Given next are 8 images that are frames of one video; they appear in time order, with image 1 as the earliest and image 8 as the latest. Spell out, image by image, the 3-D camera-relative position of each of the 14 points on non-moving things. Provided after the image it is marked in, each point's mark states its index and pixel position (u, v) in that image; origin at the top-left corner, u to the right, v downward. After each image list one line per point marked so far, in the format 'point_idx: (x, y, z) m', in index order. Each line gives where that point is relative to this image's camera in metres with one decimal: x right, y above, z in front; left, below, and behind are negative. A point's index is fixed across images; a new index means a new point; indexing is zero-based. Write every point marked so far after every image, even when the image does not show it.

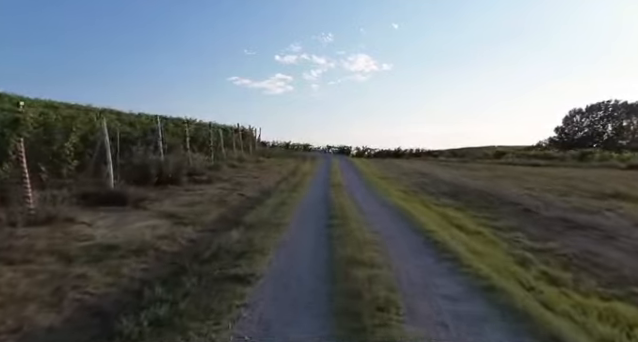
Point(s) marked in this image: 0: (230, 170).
0: (-5.1, 0.0, +19.1) m
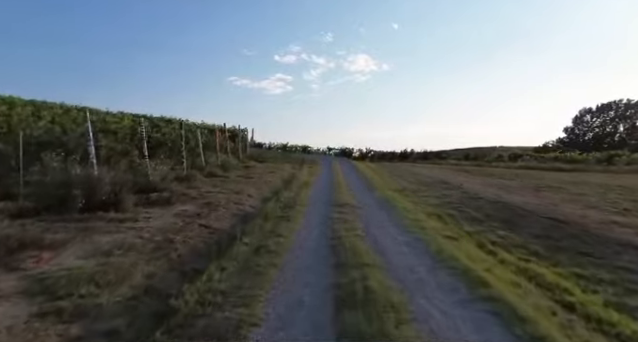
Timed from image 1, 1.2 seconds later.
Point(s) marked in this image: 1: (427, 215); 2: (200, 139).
0: (-5.1, -0.5, +15.2) m
1: (+3.2, -1.3, +10.2) m
2: (-6.5, +1.7, +18.4) m
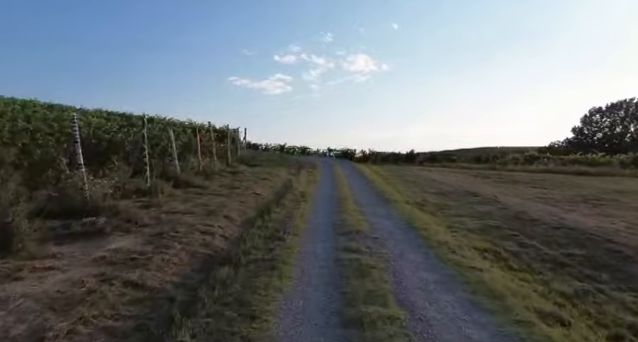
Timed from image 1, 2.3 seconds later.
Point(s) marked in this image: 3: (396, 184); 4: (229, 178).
0: (-5.0, -0.9, +11.9) m
1: (+3.3, -1.7, +6.8) m
2: (-6.5, +1.3, +15.0) m
3: (+4.5, -0.8, +19.6) m
4: (-4.8, -0.5, +17.7) m
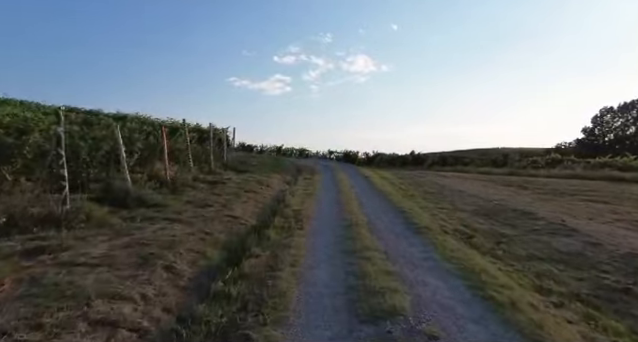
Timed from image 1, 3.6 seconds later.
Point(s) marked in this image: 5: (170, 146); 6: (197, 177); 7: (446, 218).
0: (-5.0, -1.3, +8.0) m
1: (+3.3, -2.1, +3.0) m
2: (-6.5, +0.9, +11.2) m
3: (+4.5, -1.2, +15.7) m
4: (-4.8, -0.9, +13.8) m
5: (-7.4, +1.2, +16.7) m
6: (-5.9, -0.4, +16.3) m
7: (+4.2, -1.5, +11.1) m
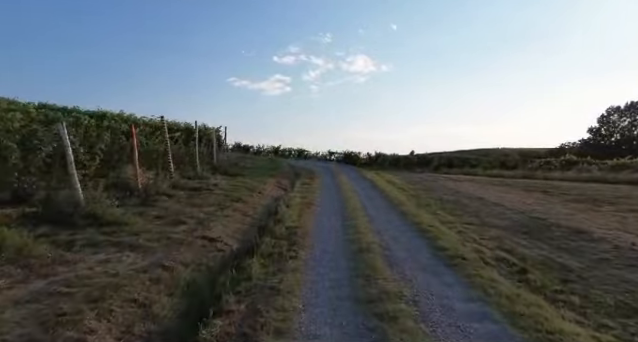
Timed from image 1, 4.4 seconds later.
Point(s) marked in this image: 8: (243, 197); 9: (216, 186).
0: (-5.0, -1.5, +5.7) m
1: (+3.3, -2.3, +0.7) m
2: (-6.5, +0.7, +8.9) m
3: (+4.5, -1.4, +13.4) m
4: (-4.8, -1.1, +11.5) m
5: (-7.4, +1.0, +14.4) m
6: (-5.9, -0.7, +14.1) m
7: (+4.2, -1.7, +8.8) m
8: (-3.1, -1.1, +13.8) m
9: (-4.8, -0.7, +15.7) m
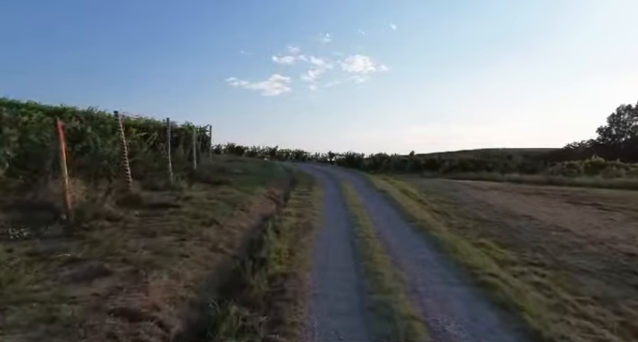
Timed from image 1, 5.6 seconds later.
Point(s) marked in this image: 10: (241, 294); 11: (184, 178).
0: (-5.0, -1.9, +2.4) m
1: (+3.3, -2.7, -2.7) m
2: (-6.5, +0.3, +5.5) m
3: (+4.5, -1.8, +10.1) m
4: (-4.7, -1.5, +8.1) m
5: (-7.4, +0.6, +11.0) m
6: (-5.9, -1.0, +10.7) m
7: (+4.2, -2.1, +5.4) m
8: (-3.1, -1.4, +10.5) m
9: (-4.8, -1.1, +12.3) m
10: (-1.3, -2.0, +5.8) m
11: (-6.4, -0.2, +16.3) m
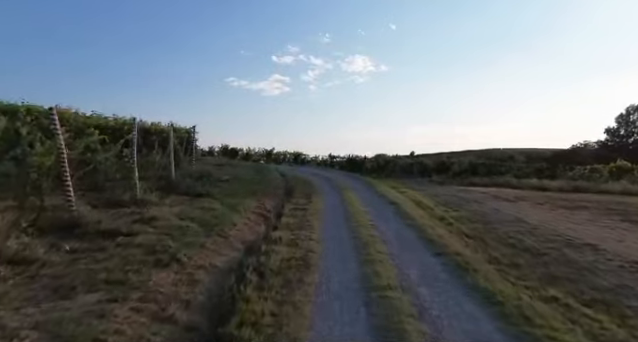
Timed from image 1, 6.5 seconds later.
0: (-5.0, -2.3, -0.4) m
1: (+3.4, -3.1, -5.4) m
2: (-6.5, -0.1, +2.8) m
3: (+4.5, -2.2, +7.3) m
4: (-4.7, -1.9, +5.4) m
5: (-7.4, +0.2, +8.3) m
6: (-5.9, -1.4, +7.9) m
7: (+4.2, -2.5, +2.7) m
8: (-3.1, -1.8, +7.7) m
9: (-4.8, -1.5, +9.6) m
10: (-1.3, -2.4, +3.1) m
11: (-6.4, -0.6, +13.5) m
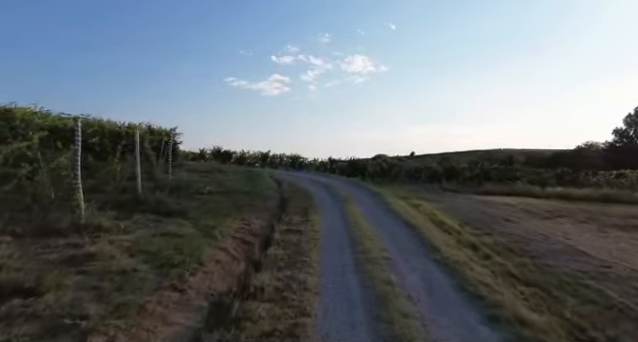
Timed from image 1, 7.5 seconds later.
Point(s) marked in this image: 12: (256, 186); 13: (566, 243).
0: (-5.0, -2.7, -3.2) m
1: (+3.3, -3.5, -8.2) m
2: (-6.5, -0.5, 0.0) m
3: (+4.4, -2.6, +4.5) m
4: (-4.8, -2.3, +2.6) m
5: (-7.5, -0.3, +5.5) m
6: (-6.0, -1.9, +5.1) m
7: (+4.2, -3.0, -0.1) m
8: (-3.2, -2.3, +4.9) m
9: (-4.8, -1.9, +6.8) m
10: (-1.3, -2.9, +0.3) m
11: (-6.5, -1.1, +10.8) m
12: (-3.7, -0.7, +19.7) m
13: (+7.6, -2.2, +10.4) m
